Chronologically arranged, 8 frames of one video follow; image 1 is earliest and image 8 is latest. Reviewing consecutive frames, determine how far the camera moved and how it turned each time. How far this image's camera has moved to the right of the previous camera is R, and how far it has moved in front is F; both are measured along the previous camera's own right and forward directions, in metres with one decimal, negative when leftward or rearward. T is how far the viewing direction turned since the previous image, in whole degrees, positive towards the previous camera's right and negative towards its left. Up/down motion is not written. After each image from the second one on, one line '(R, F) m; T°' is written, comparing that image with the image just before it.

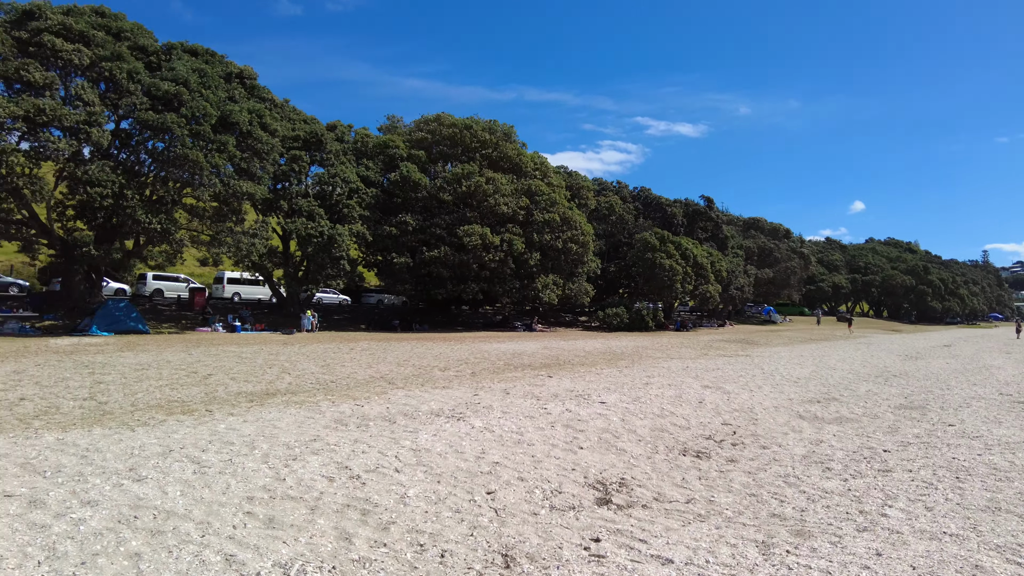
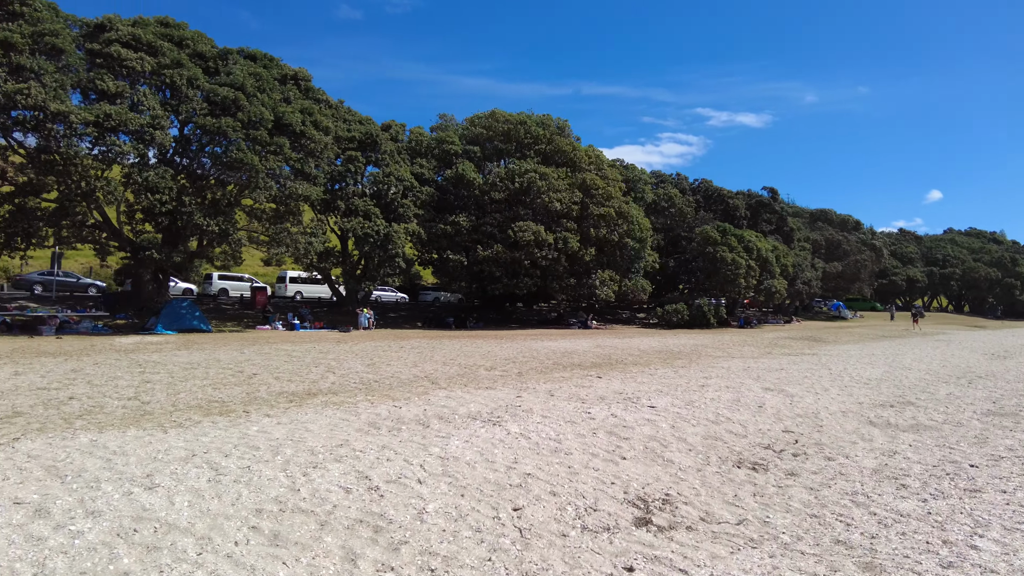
(+0.2, +0.4) m; -5°
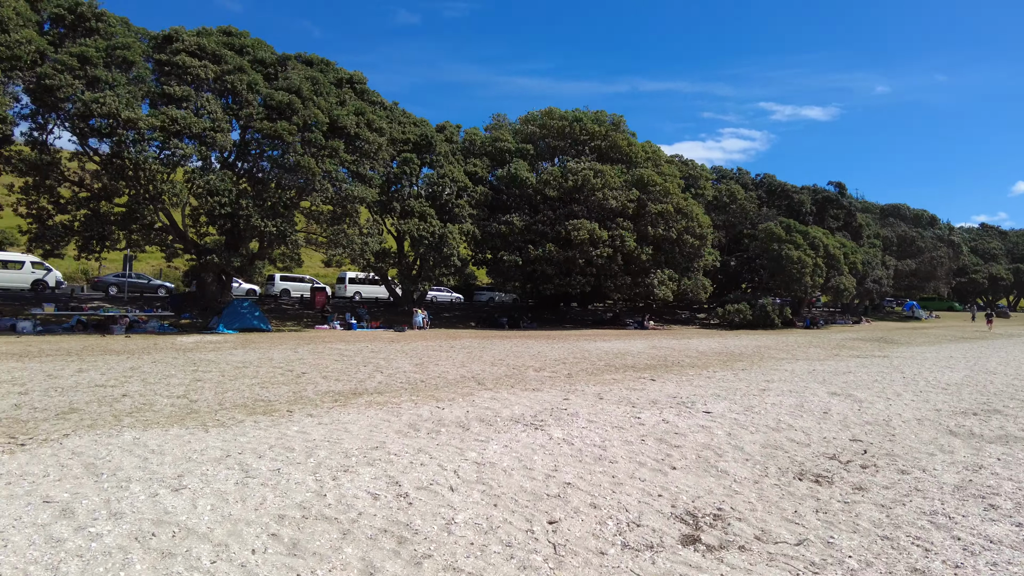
(+0.1, +0.3) m; -5°
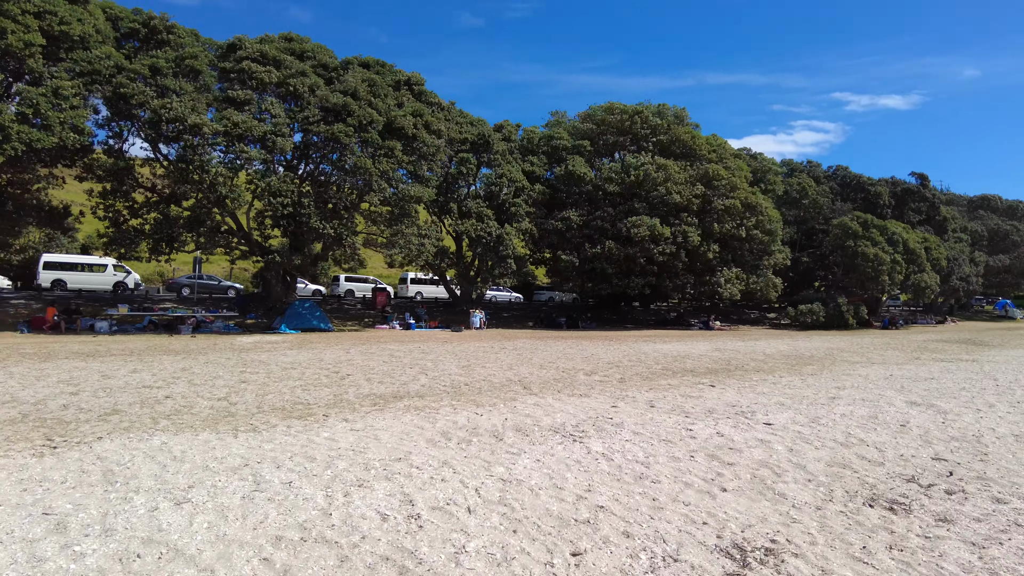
(+0.2, +0.4) m; -6°
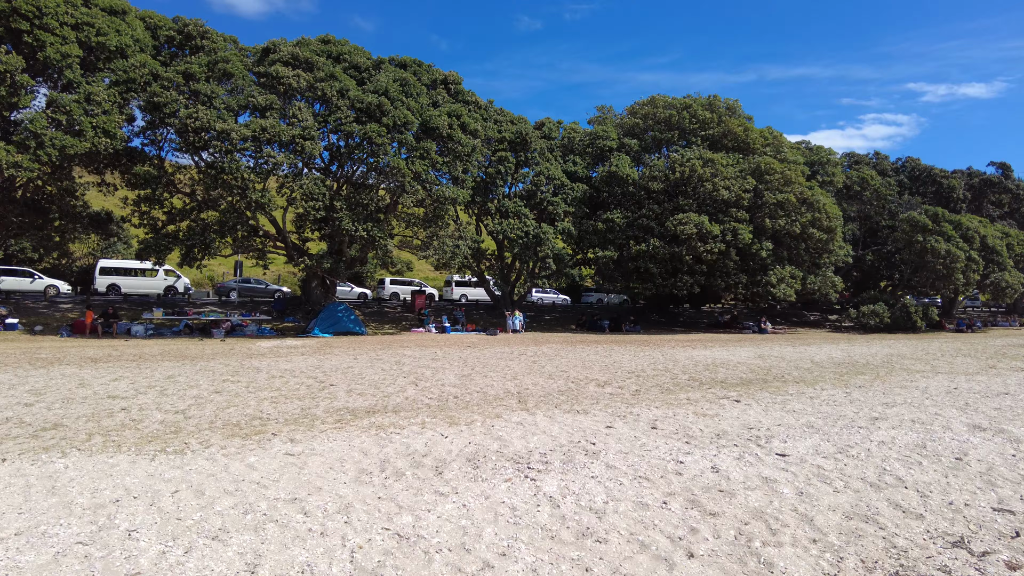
(+0.9, +1.0) m; -5°
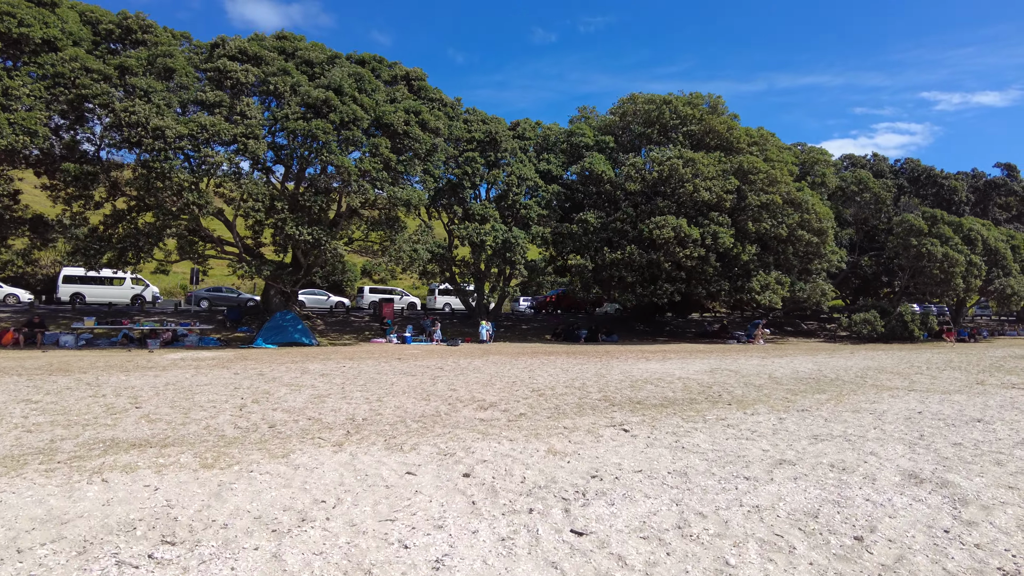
(+2.2, +1.8) m; -1°
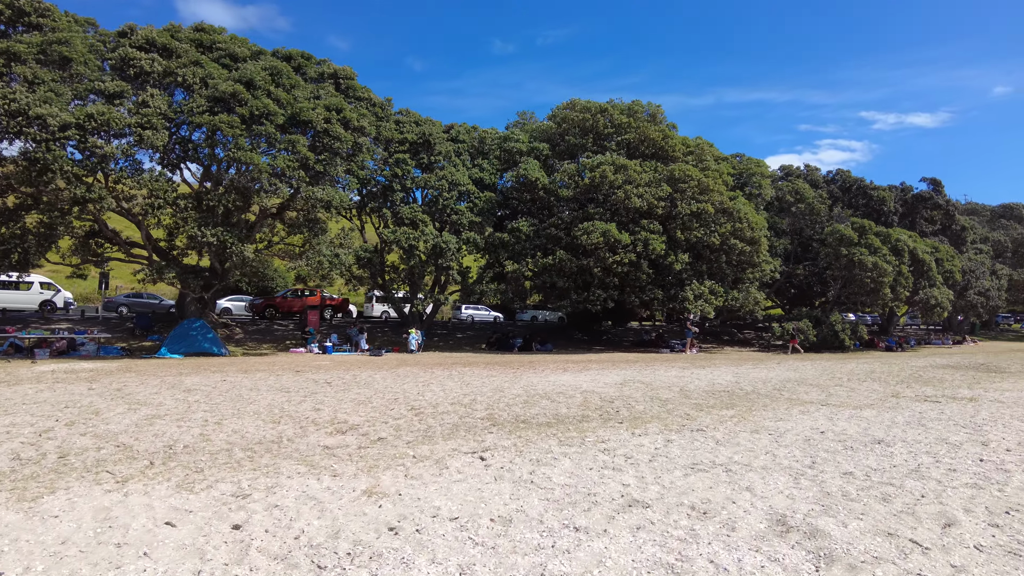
(+1.2, +0.9) m; +4°
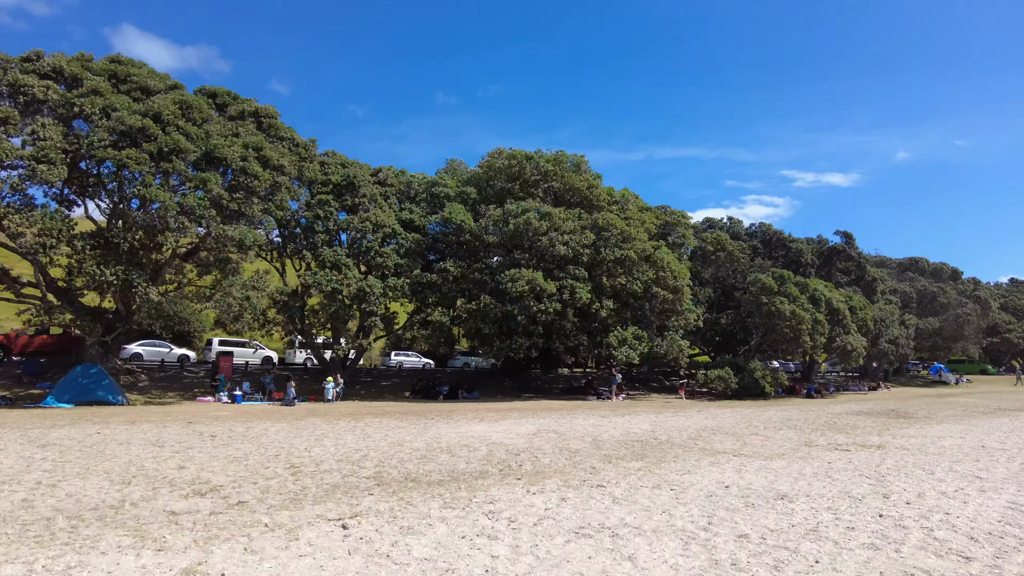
(+0.6, +0.5) m; +6°
